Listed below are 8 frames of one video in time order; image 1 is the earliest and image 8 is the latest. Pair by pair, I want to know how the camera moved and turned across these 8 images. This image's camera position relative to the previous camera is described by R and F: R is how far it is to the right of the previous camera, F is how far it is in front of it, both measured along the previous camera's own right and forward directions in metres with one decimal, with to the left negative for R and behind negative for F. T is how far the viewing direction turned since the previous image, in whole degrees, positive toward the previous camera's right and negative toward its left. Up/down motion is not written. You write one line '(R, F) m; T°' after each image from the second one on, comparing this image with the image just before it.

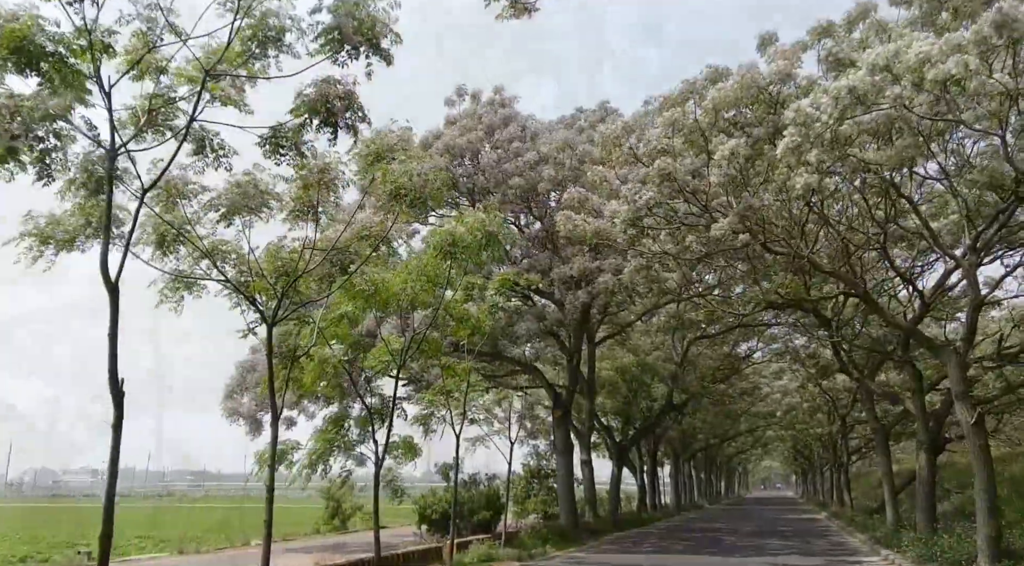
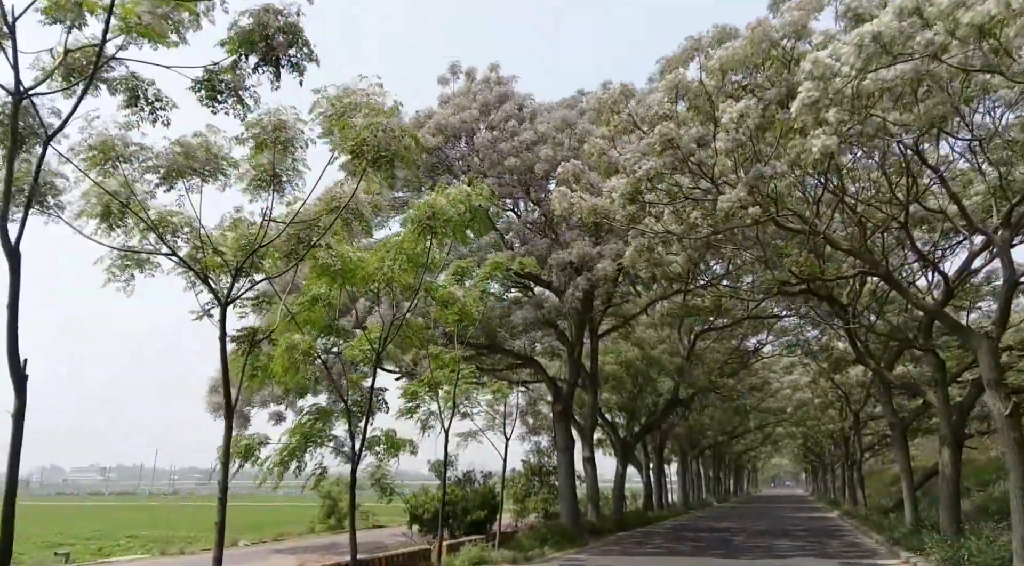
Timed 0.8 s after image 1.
(+0.3, +1.0) m; -1°
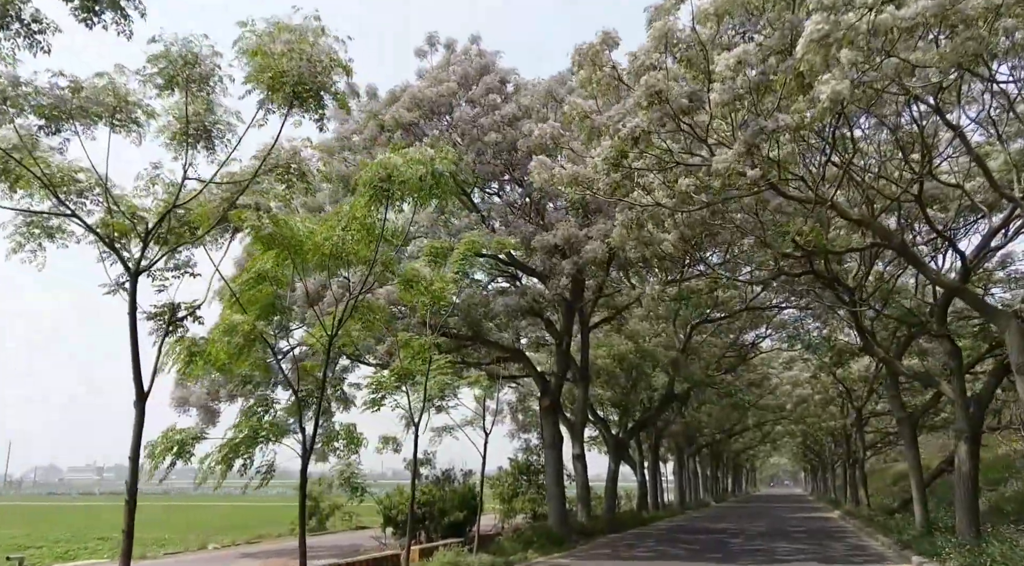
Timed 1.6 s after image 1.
(+0.4, +1.1) m; 0°
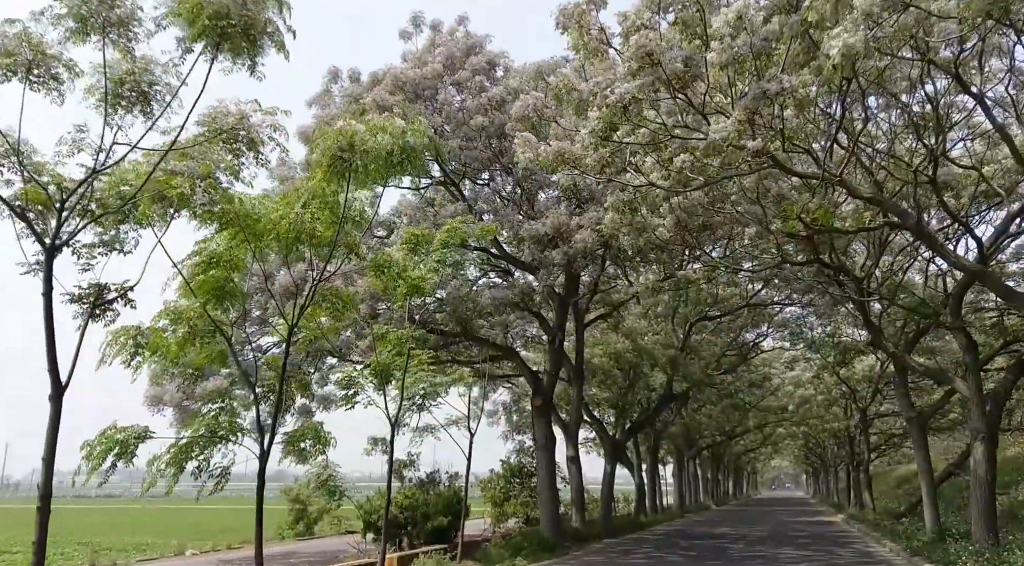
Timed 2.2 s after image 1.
(+0.3, +0.8) m; 0°
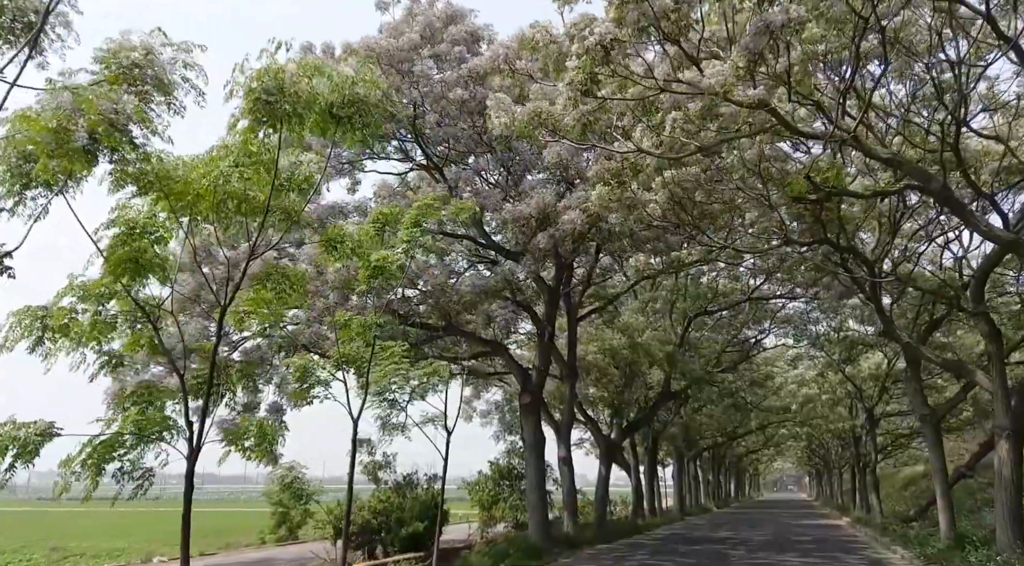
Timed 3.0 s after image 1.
(+0.4, +1.1) m; 0°
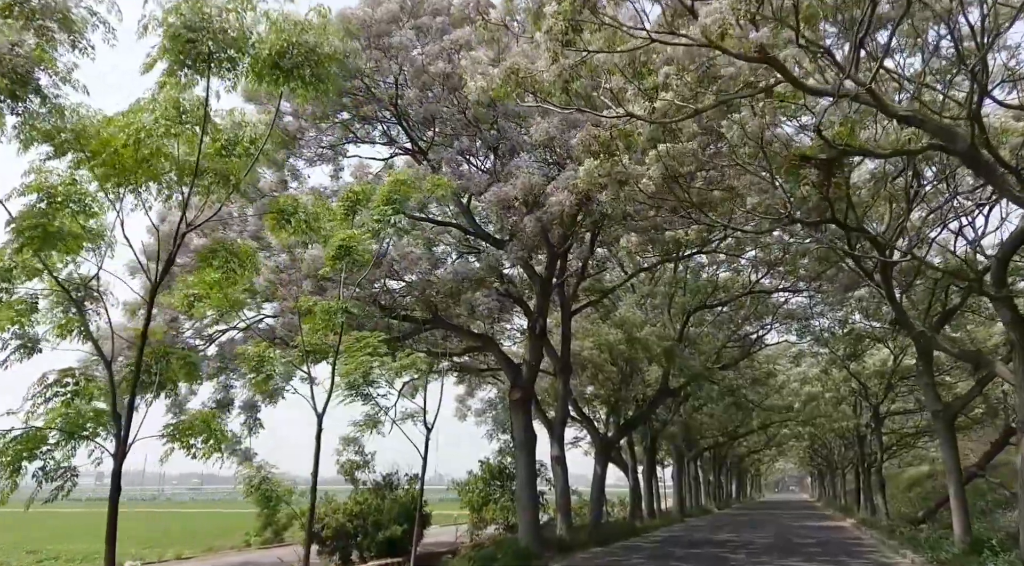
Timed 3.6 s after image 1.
(+0.3, +0.9) m; 0°
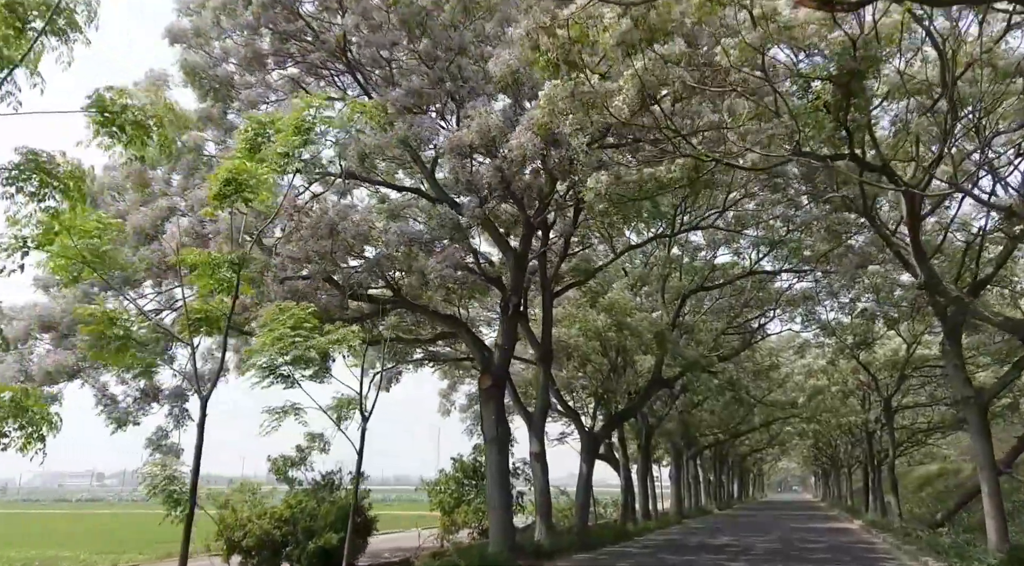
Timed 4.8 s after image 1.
(+0.6, +1.9) m; 0°
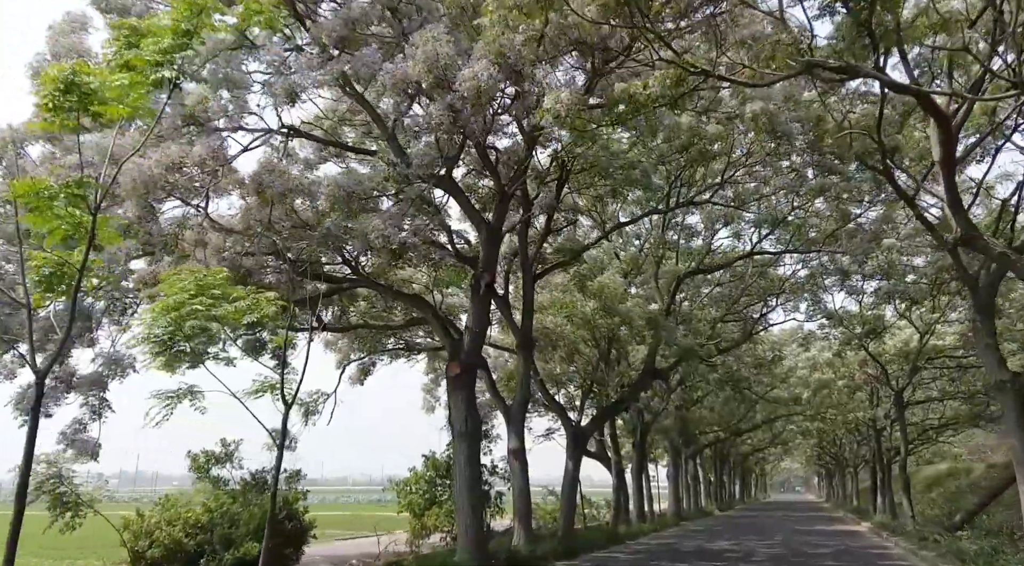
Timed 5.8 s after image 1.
(+0.5, +1.7) m; 0°
